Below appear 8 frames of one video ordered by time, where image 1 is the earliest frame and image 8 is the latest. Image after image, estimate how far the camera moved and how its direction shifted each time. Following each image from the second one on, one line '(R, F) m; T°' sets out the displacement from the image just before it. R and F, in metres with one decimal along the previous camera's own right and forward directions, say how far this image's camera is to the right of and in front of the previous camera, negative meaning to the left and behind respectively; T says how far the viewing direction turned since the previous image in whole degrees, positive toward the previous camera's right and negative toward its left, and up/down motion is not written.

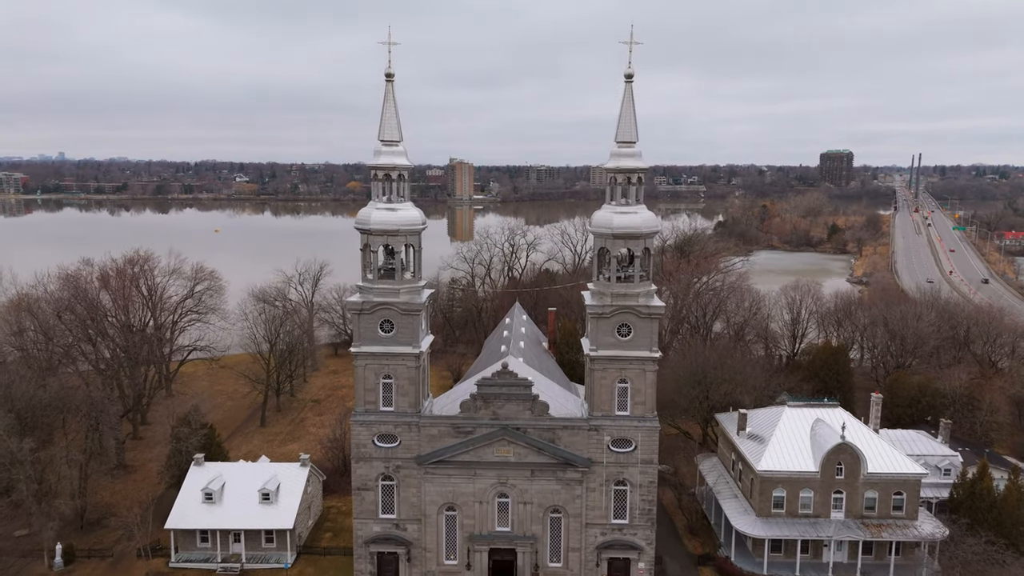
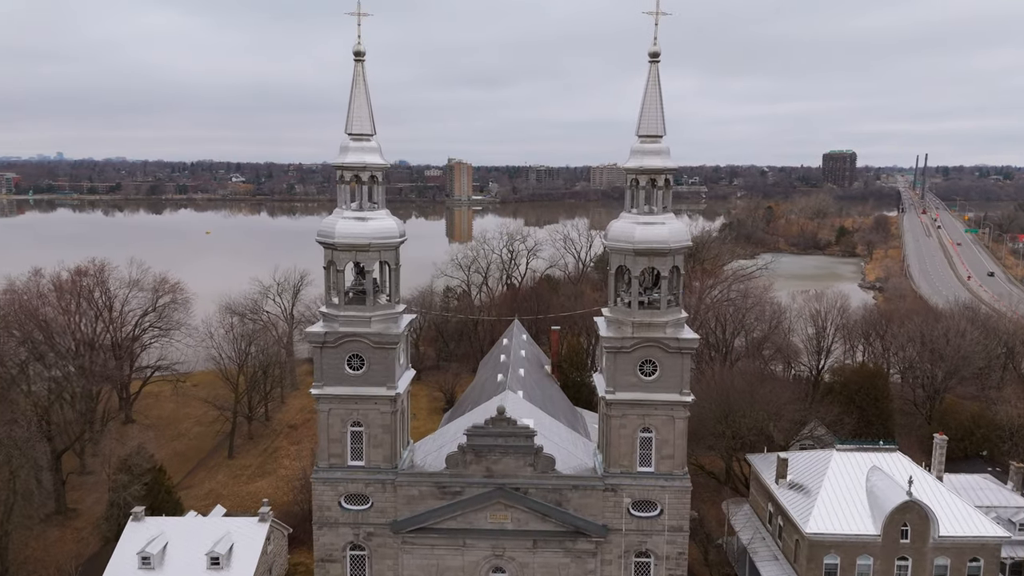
(0.0, +4.3) m; 0°
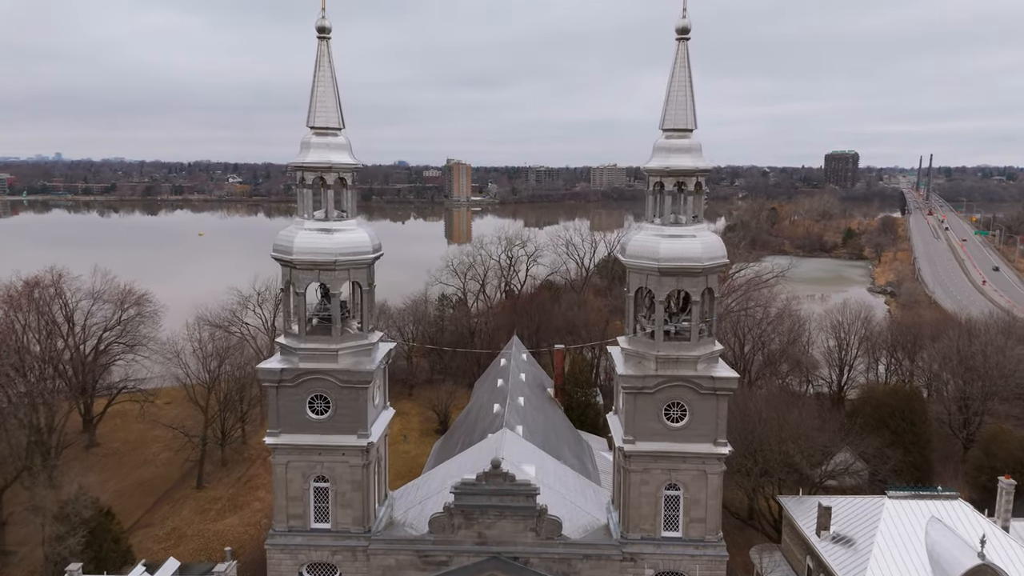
(0.0, +3.3) m; 0°
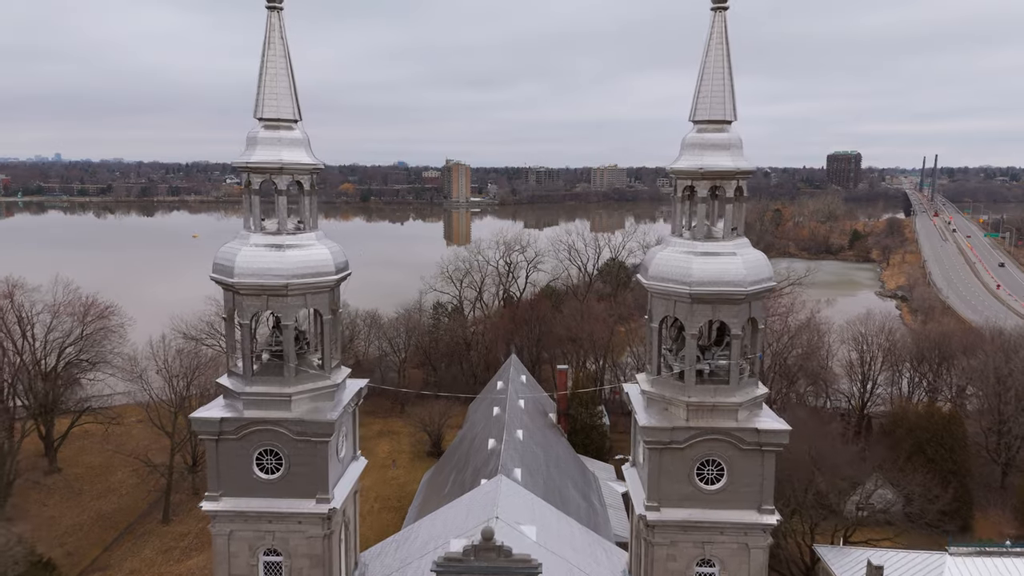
(+0.1, +2.9) m; 0°
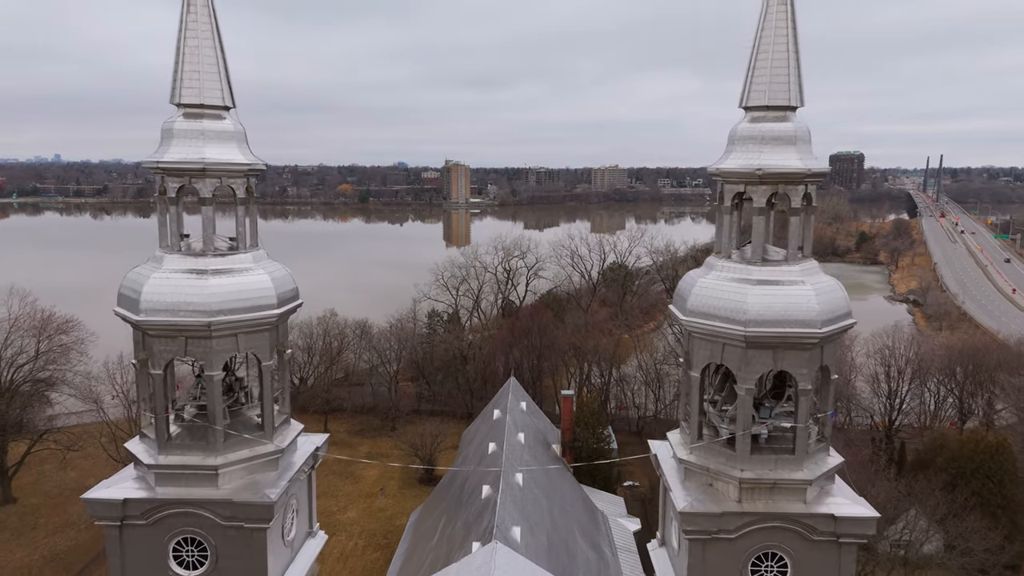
(+0.1, +2.9) m; 0°
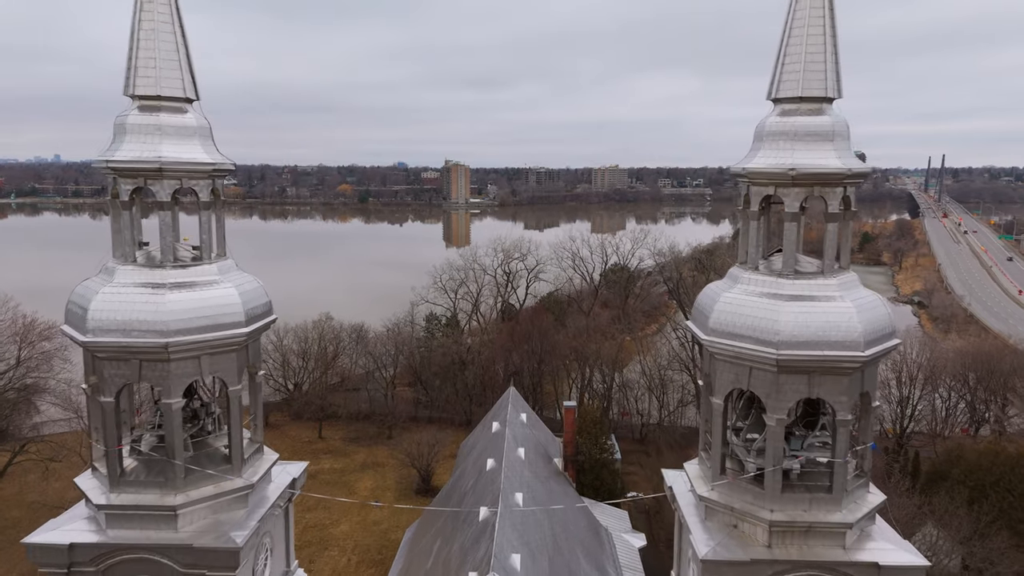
(0.0, +1.1) m; 0°
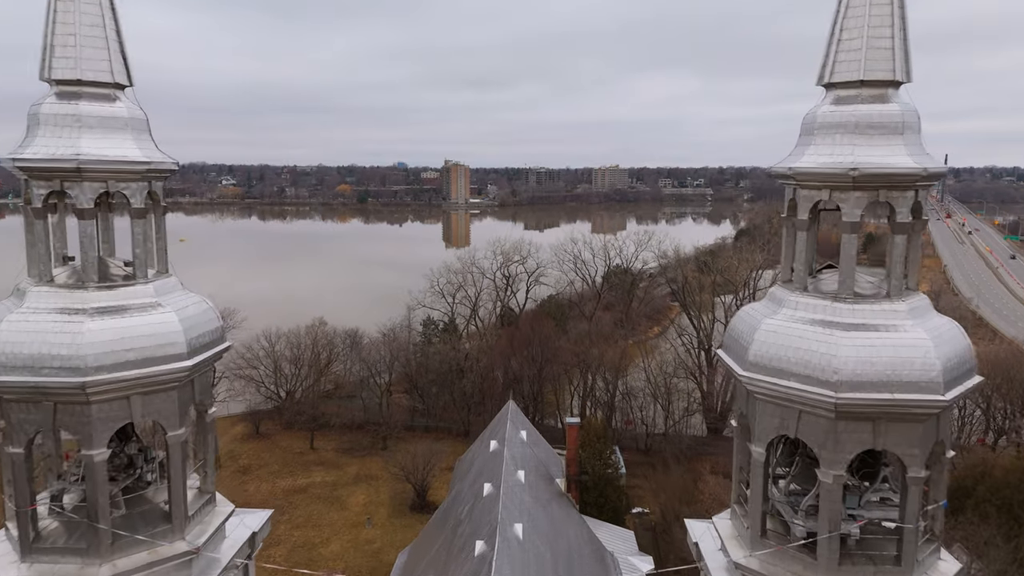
(0.0, +1.5) m; 0°
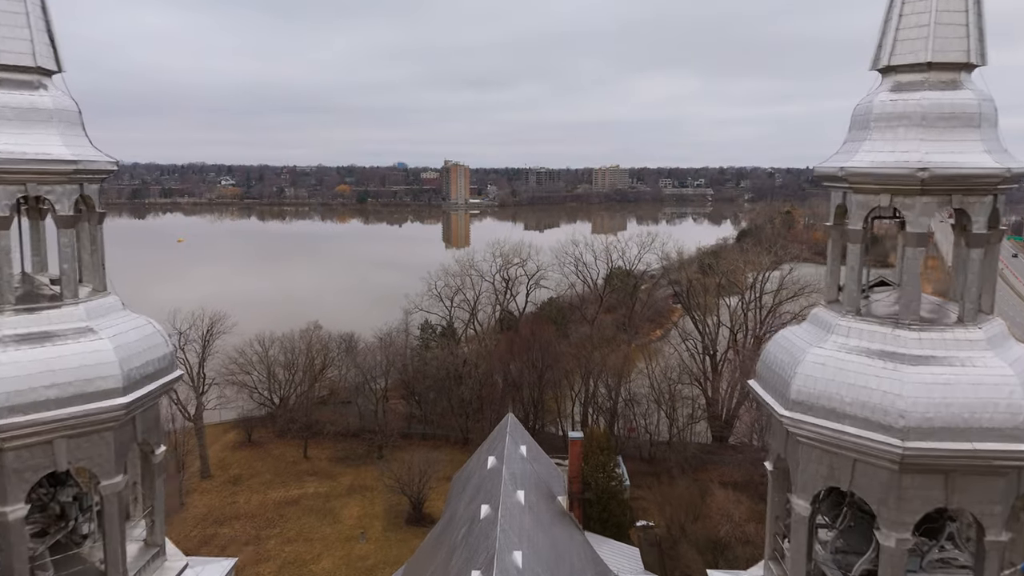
(0.0, +1.1) m; 0°
